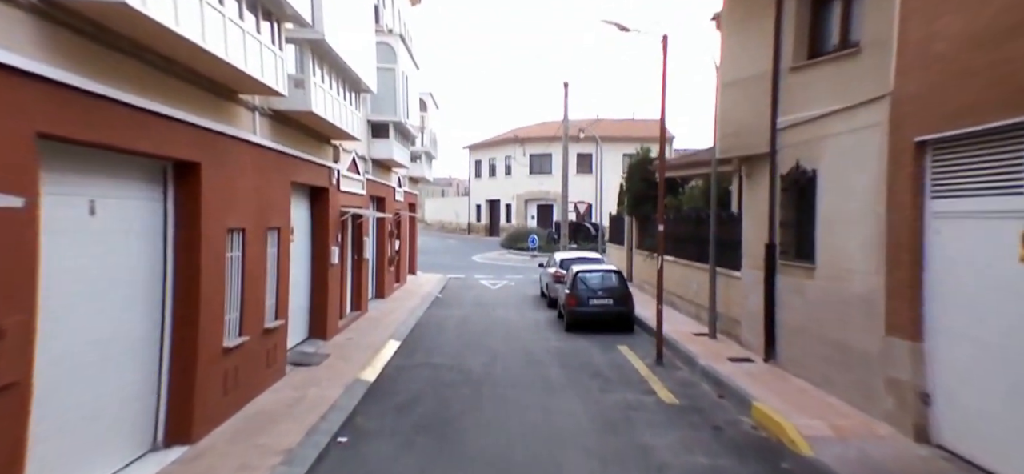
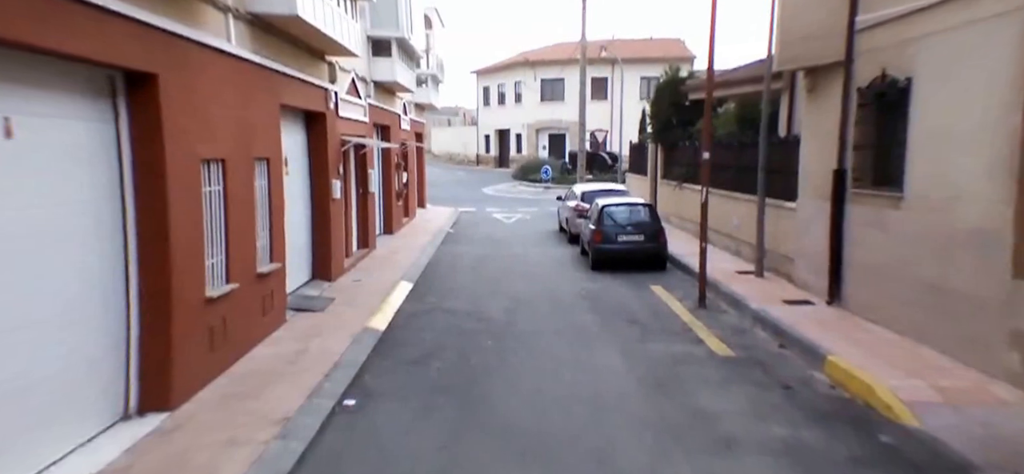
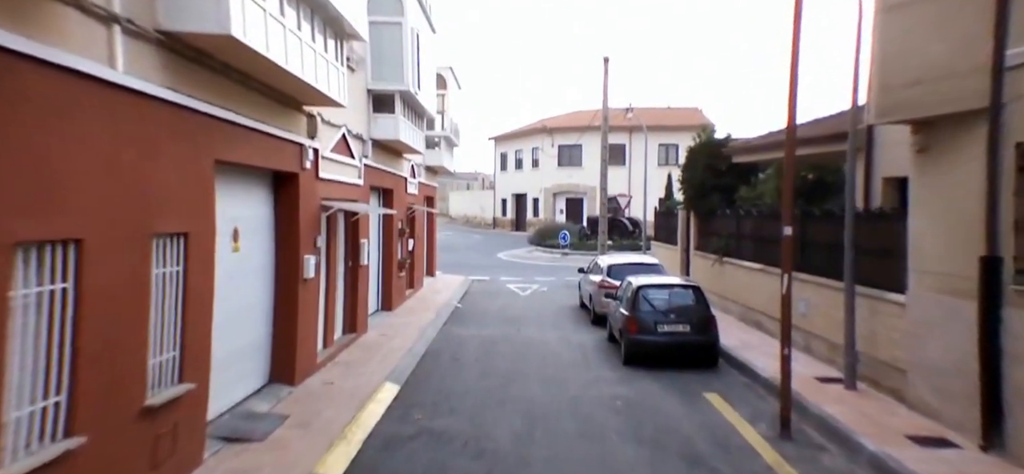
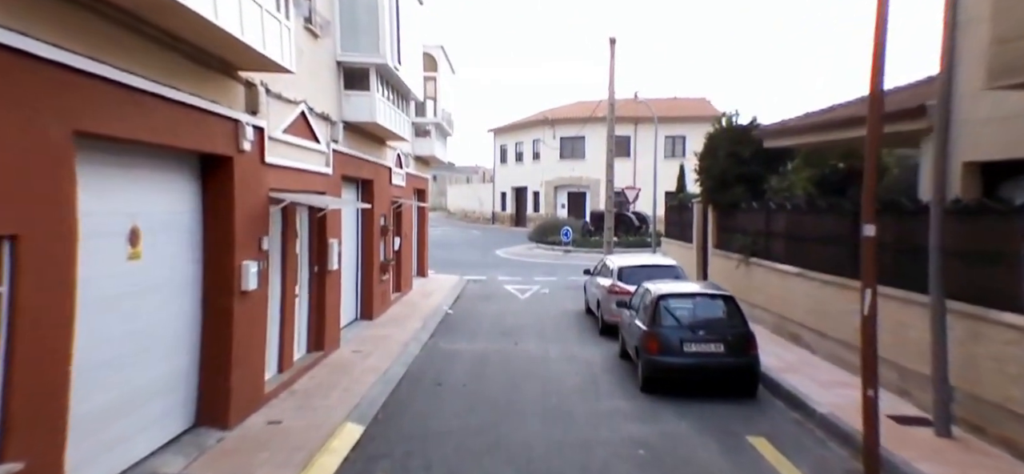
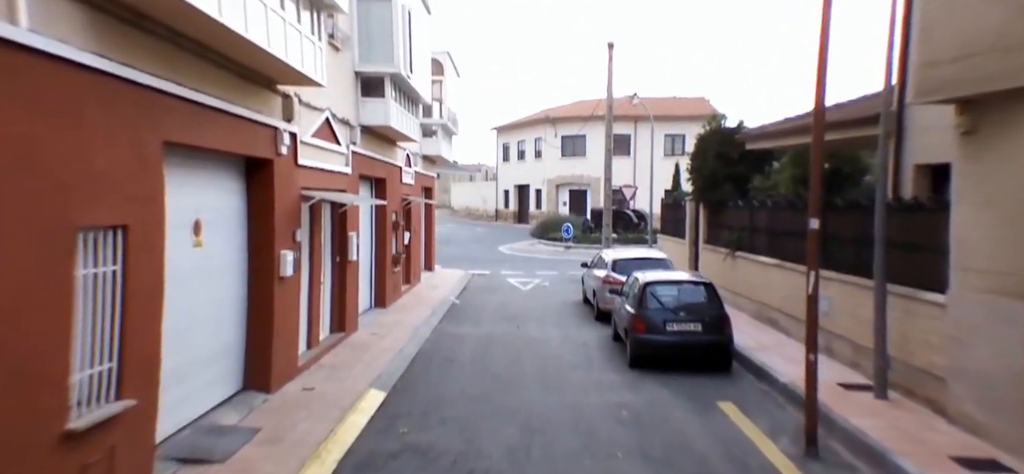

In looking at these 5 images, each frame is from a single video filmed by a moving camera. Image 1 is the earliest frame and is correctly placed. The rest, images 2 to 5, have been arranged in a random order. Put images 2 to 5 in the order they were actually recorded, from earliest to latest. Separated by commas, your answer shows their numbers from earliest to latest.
2, 3, 5, 4
